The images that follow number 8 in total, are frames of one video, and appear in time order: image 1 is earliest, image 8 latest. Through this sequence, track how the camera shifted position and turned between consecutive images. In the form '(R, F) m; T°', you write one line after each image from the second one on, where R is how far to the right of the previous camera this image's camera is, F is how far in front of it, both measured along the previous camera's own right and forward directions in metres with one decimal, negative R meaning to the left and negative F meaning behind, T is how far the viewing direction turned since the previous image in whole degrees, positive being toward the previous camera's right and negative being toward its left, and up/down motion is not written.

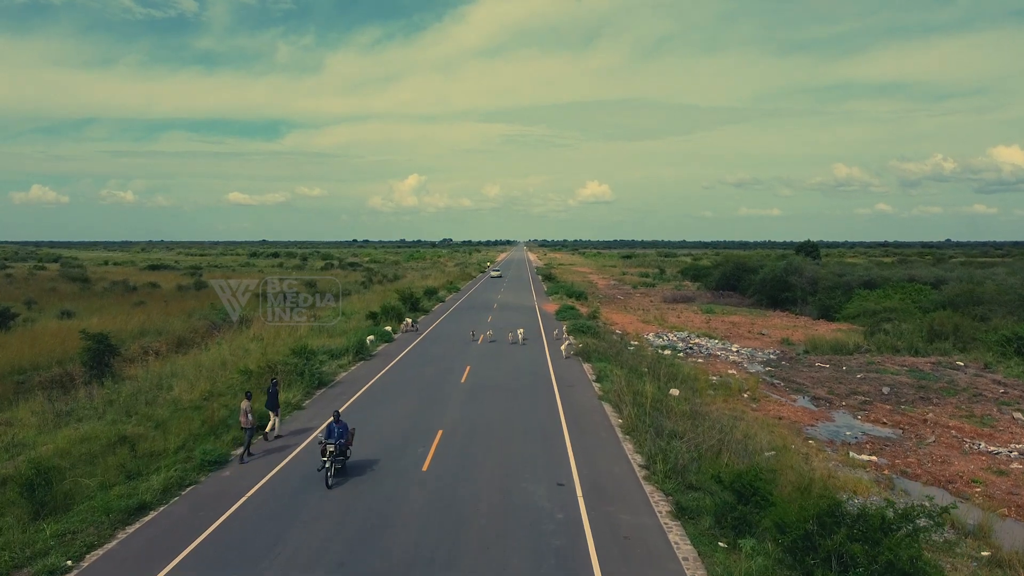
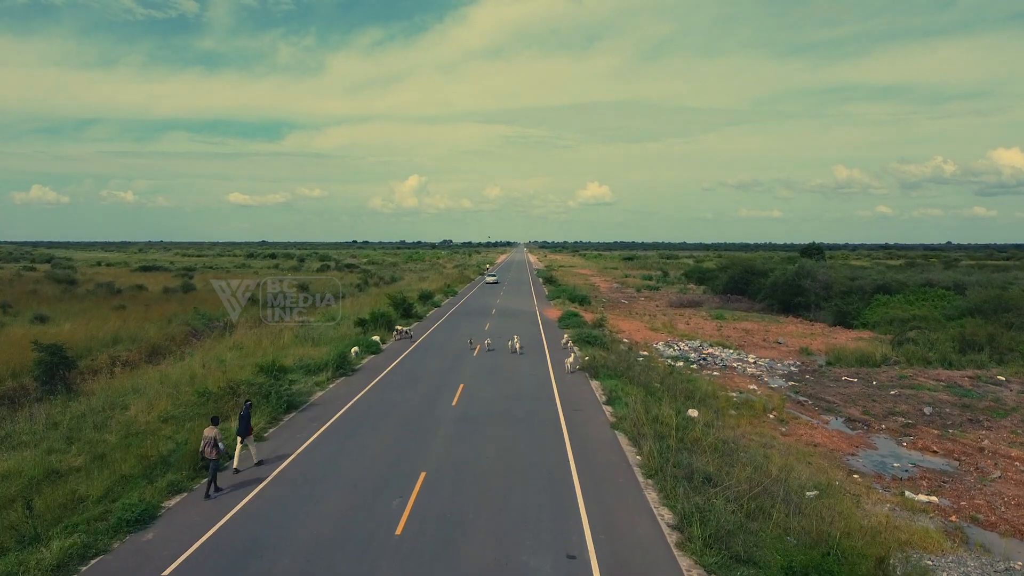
(0.0, +2.4) m; 0°
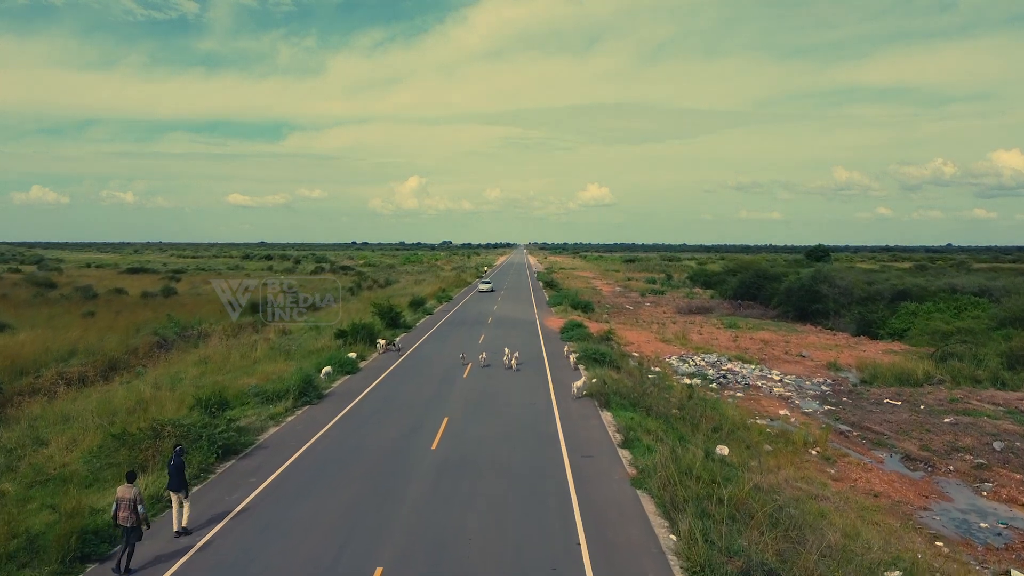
(+0.1, +3.2) m; 0°
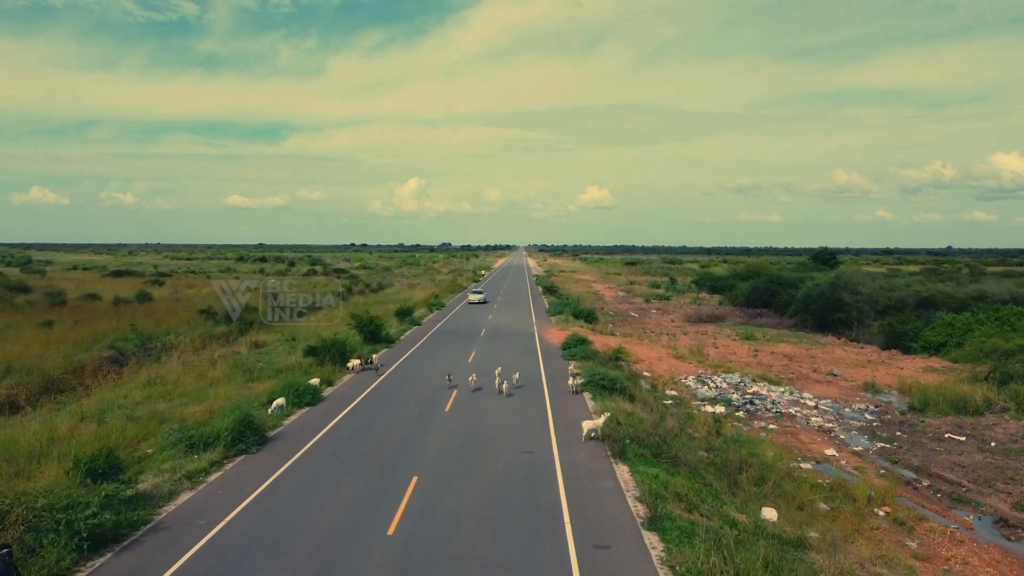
(+0.1, +3.6) m; 0°
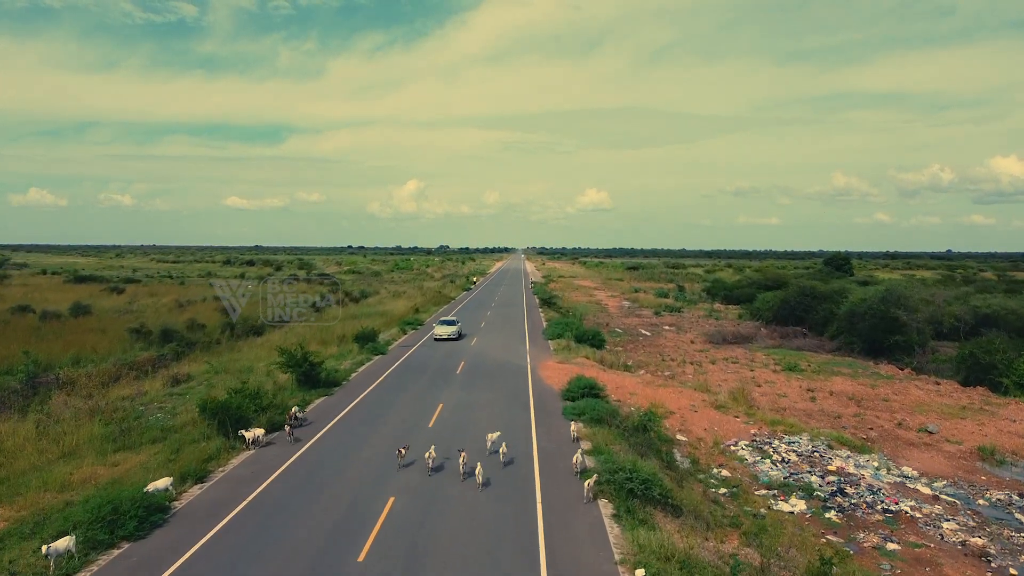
(+0.3, +7.4) m; 0°
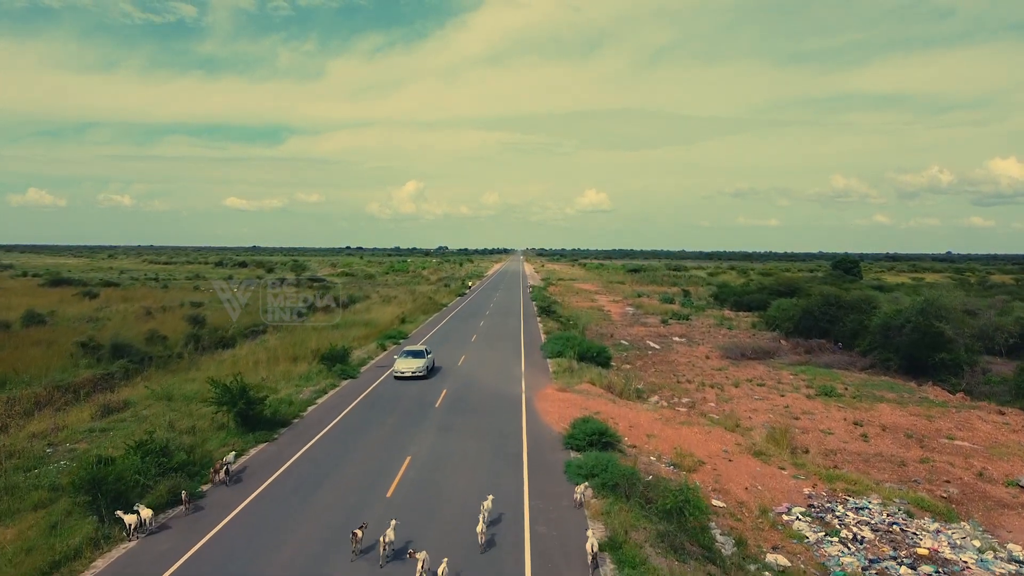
(+0.2, +4.2) m; 0°
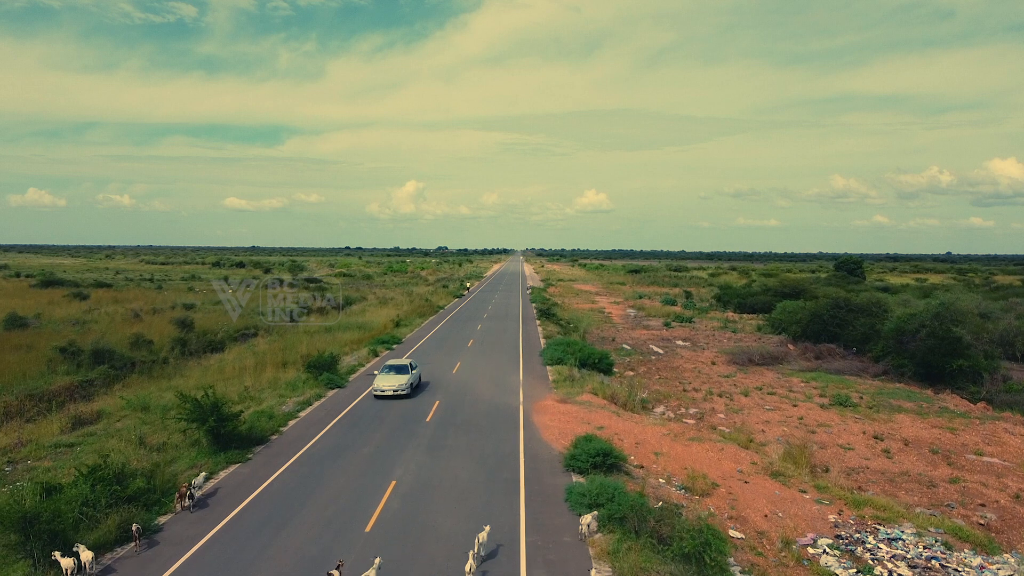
(+0.1, +1.4) m; 0°
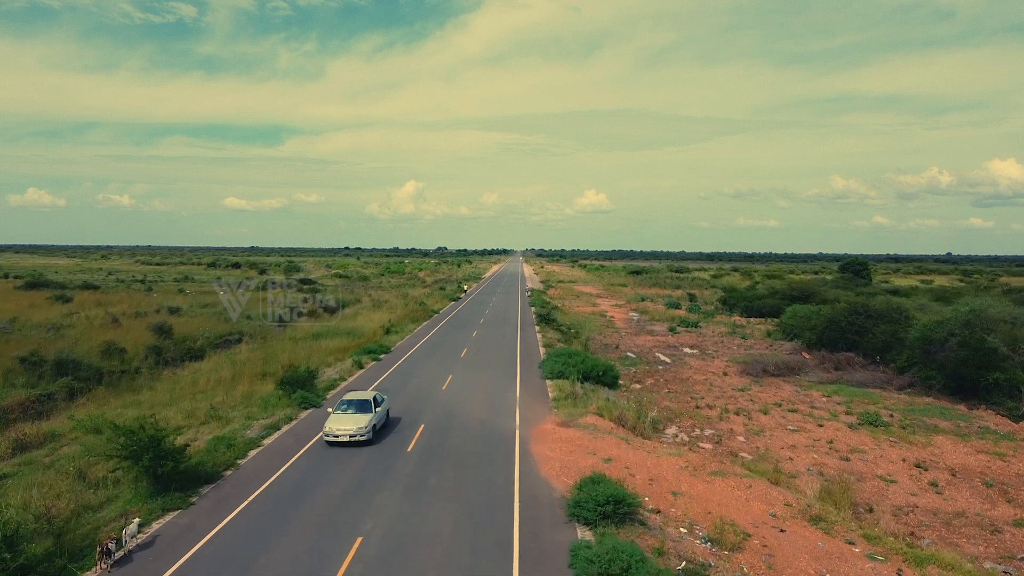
(+0.1, +2.4) m; 0°
